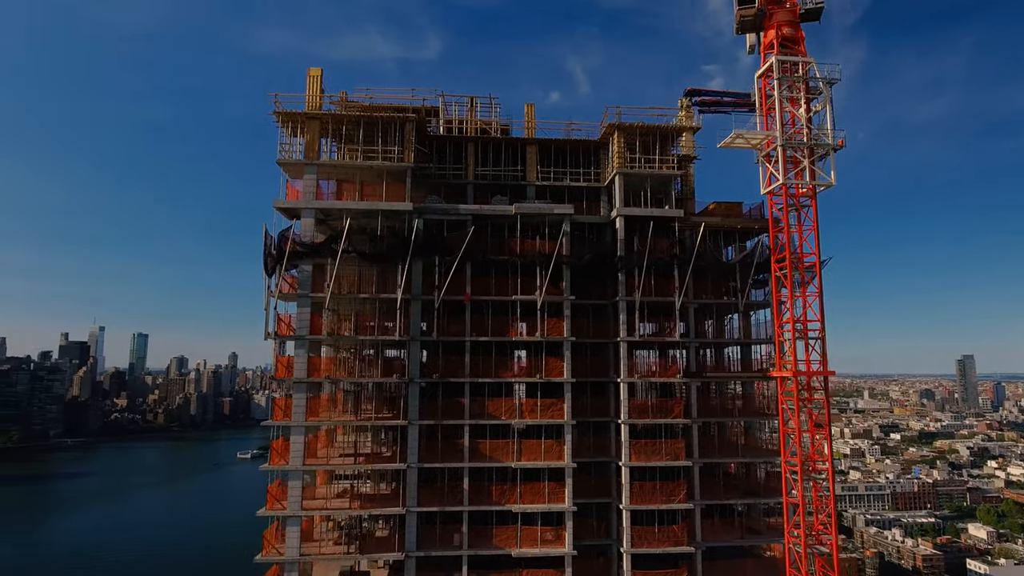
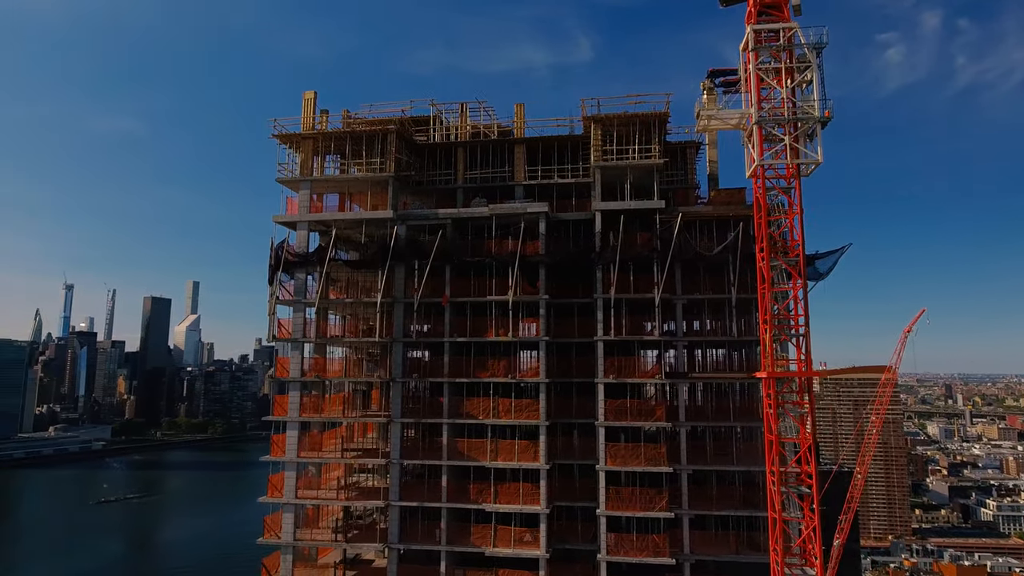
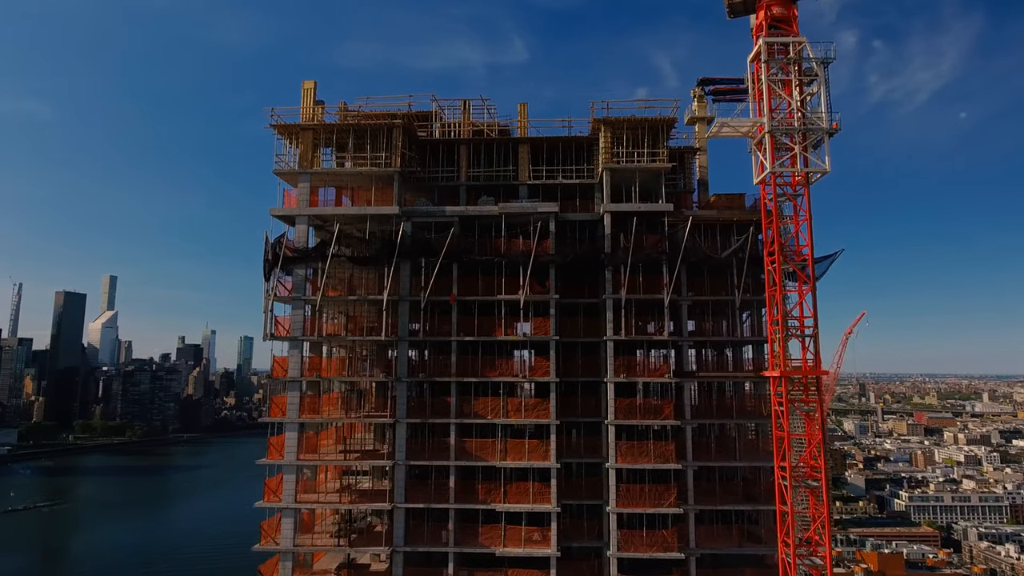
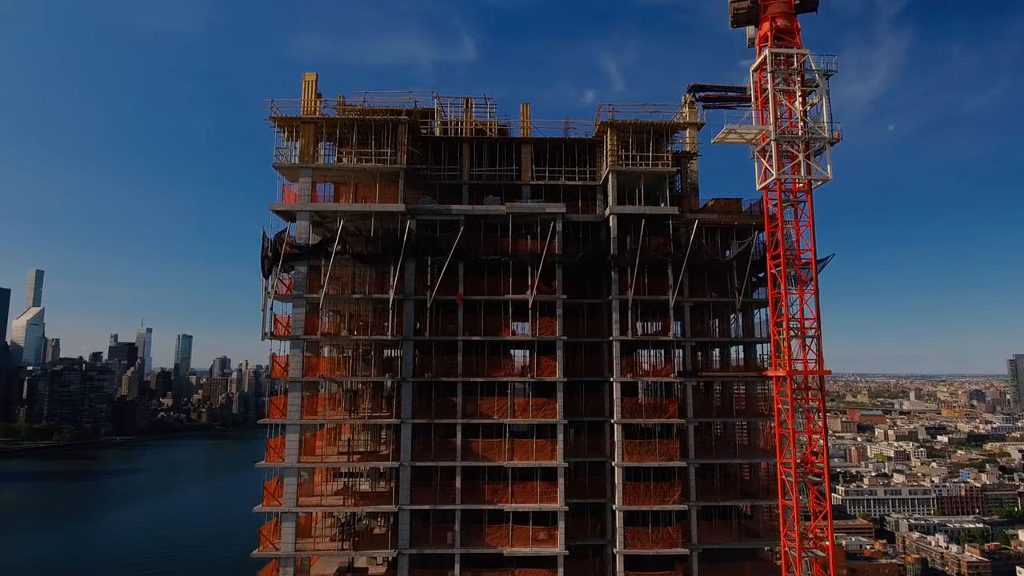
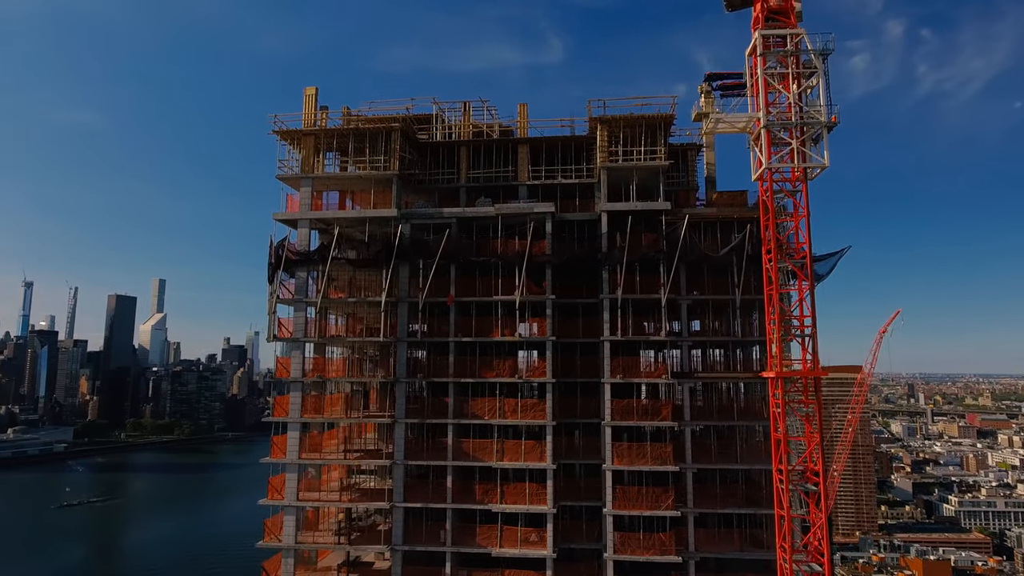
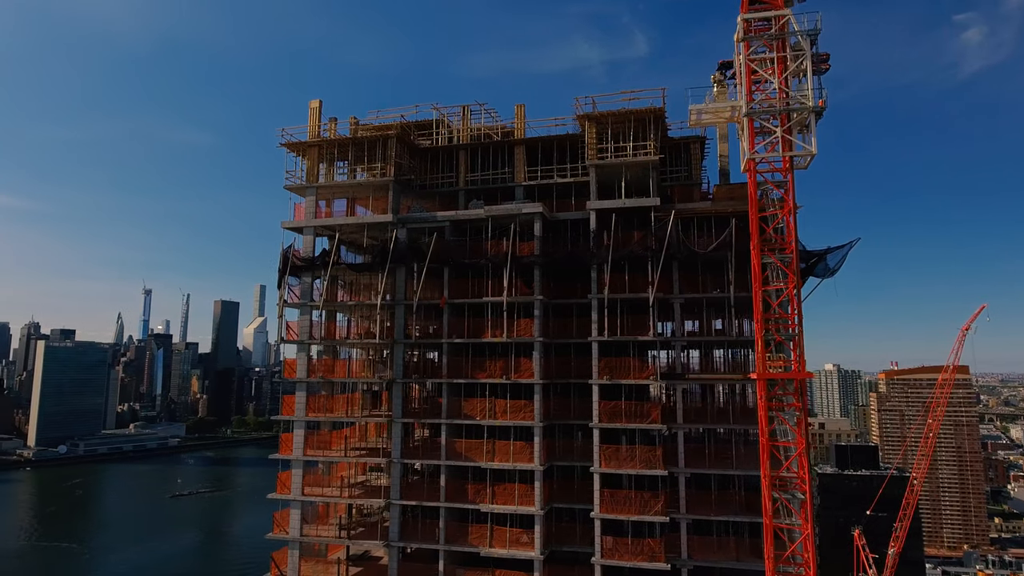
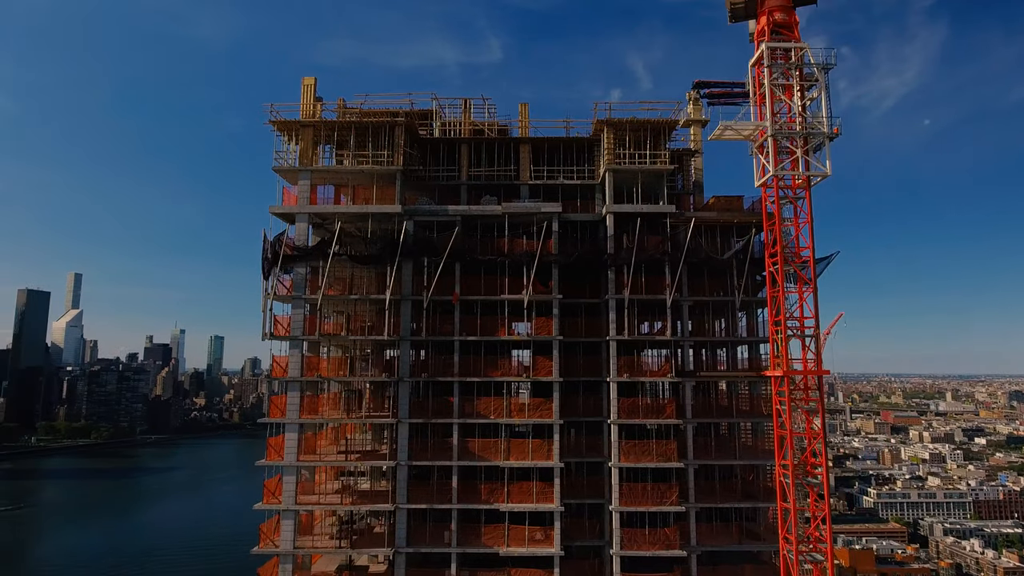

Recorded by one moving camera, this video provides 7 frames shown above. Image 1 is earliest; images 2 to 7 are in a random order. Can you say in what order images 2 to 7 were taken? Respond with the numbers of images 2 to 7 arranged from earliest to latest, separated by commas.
4, 7, 3, 5, 2, 6
